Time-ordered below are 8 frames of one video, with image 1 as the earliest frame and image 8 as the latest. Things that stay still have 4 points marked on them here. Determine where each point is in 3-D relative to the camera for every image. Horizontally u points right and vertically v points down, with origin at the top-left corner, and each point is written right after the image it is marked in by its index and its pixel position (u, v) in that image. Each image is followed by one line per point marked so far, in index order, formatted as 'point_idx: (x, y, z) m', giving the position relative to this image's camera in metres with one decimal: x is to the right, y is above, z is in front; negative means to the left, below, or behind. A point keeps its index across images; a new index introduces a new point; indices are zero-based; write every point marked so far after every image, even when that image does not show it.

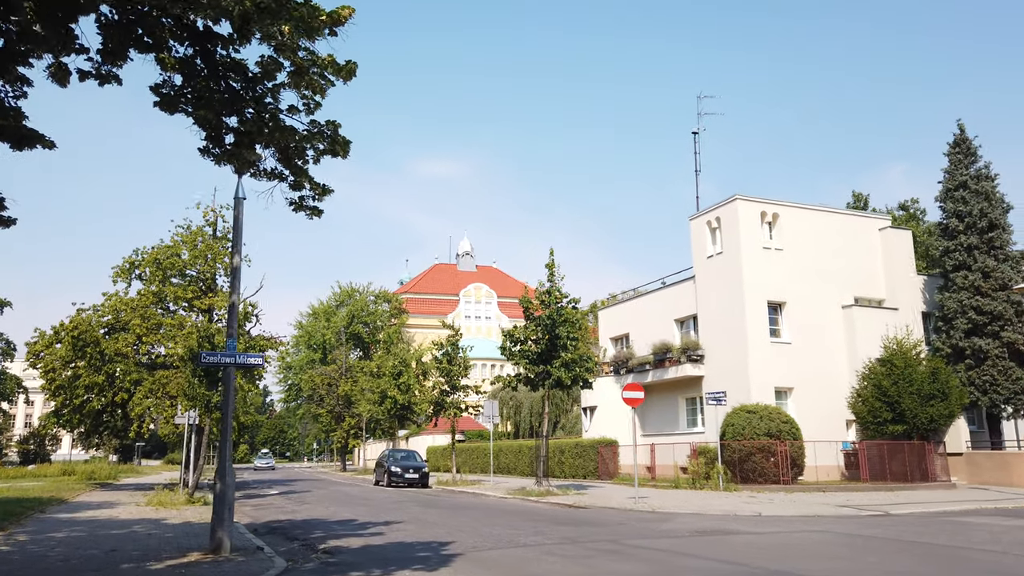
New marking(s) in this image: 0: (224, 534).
0: (-4.0, -3.4, +10.6) m
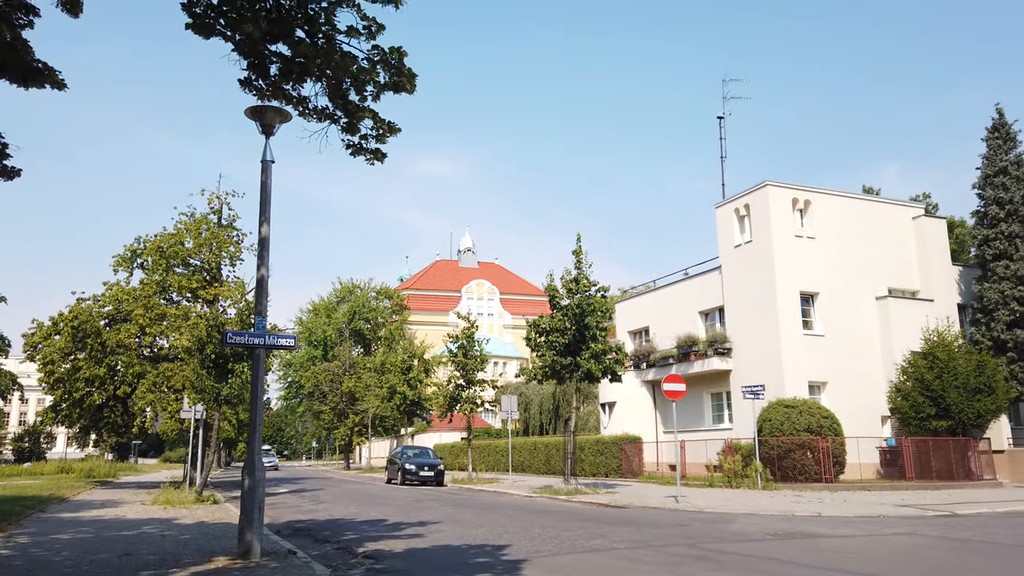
0: (-3.2, -3.0, +9.4) m
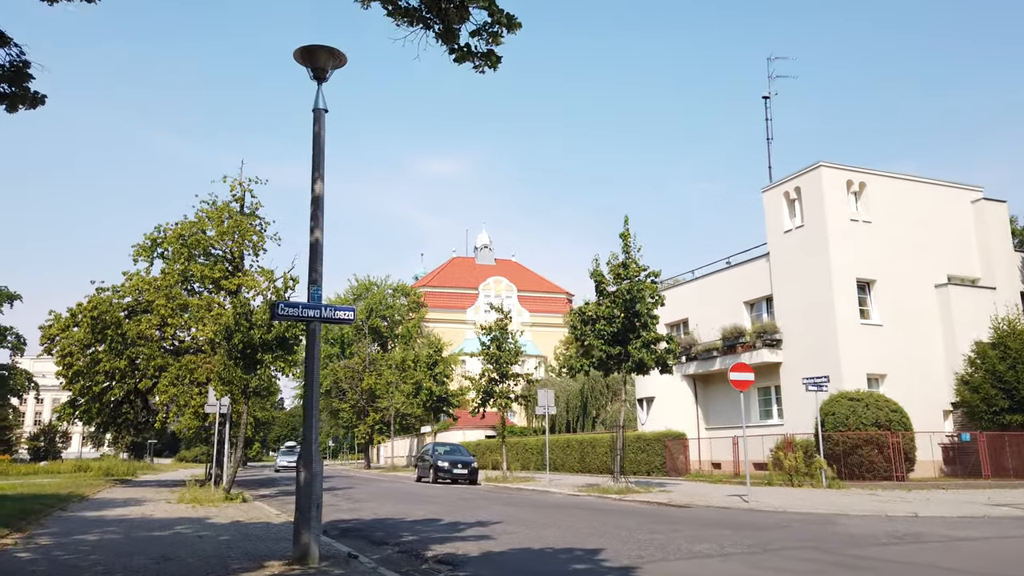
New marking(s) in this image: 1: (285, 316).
0: (-2.1, -2.6, +8.1) m
1: (-2.5, -0.3, +8.5) m
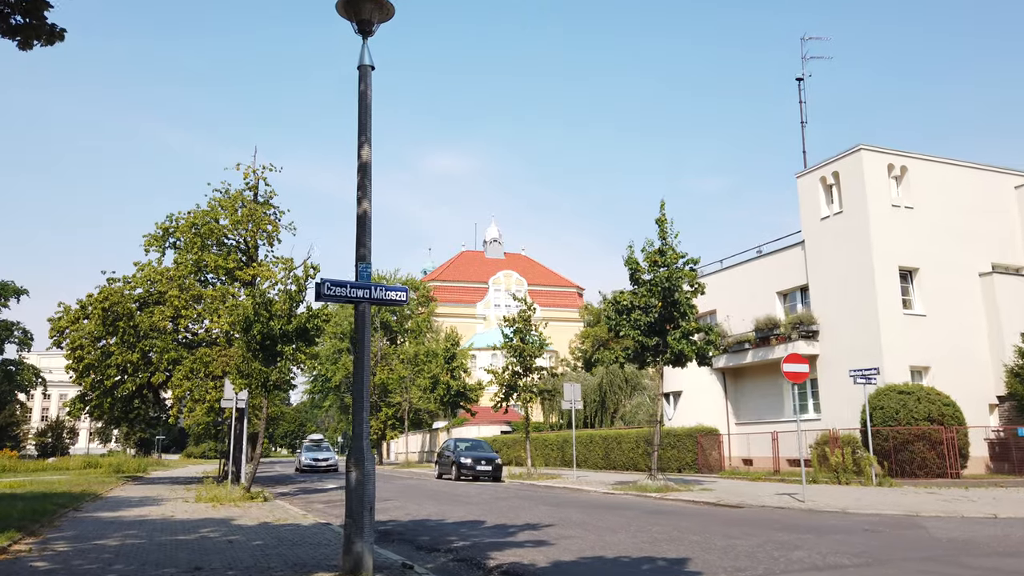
0: (-1.4, -2.4, +7.2) m
1: (-1.8, -0.1, +7.6) m
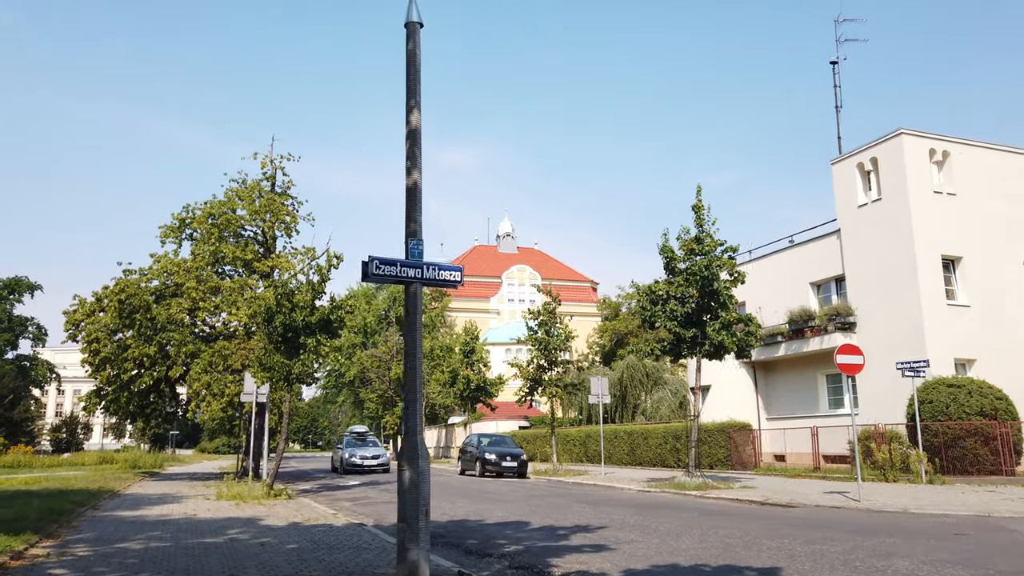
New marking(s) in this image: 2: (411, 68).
0: (-0.8, -2.2, +6.4) m
1: (-1.2, +0.1, +6.8) m
2: (-1.0, +2.1, +7.4) m
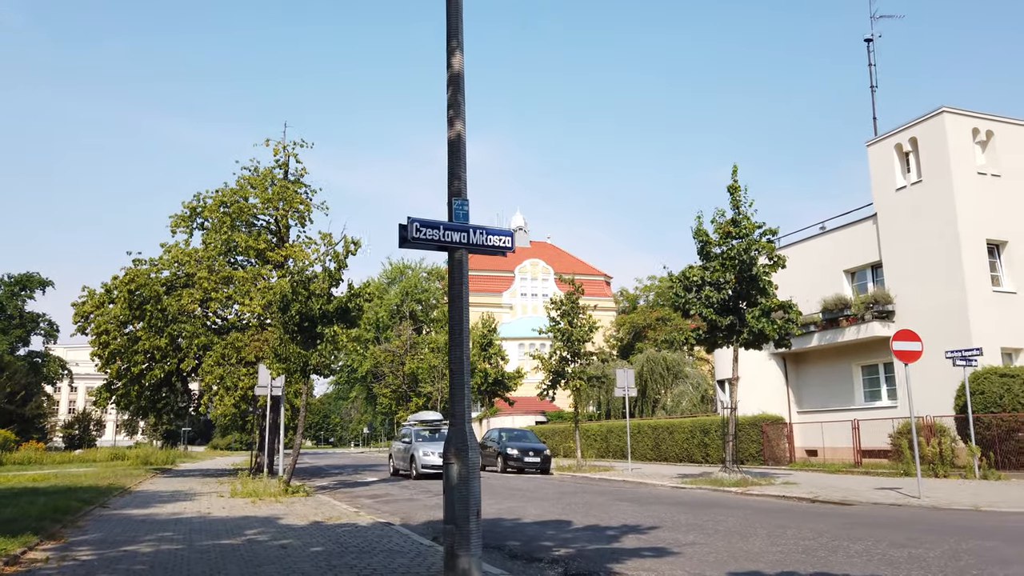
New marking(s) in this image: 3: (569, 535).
0: (-0.3, -2.0, +5.5) m
1: (-0.7, +0.4, +5.9) m
2: (-0.5, +2.4, +6.5) m
3: (+0.7, -2.9, +9.1) m
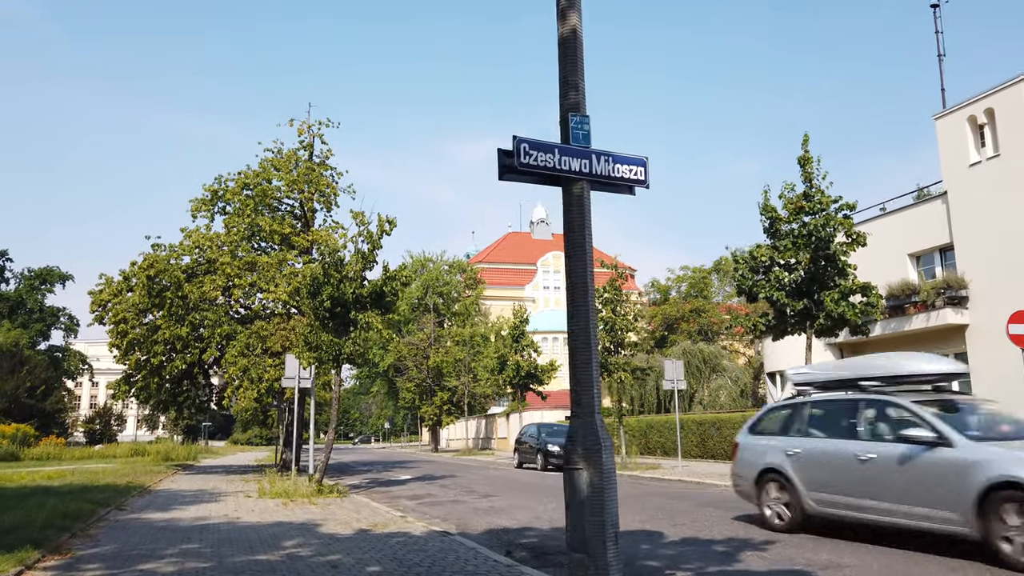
0: (+0.5, -1.6, +4.0) m
1: (+0.1, +0.7, +4.4) m
2: (+0.3, +2.7, +5.0) m
3: (+1.6, -2.6, +7.6) m
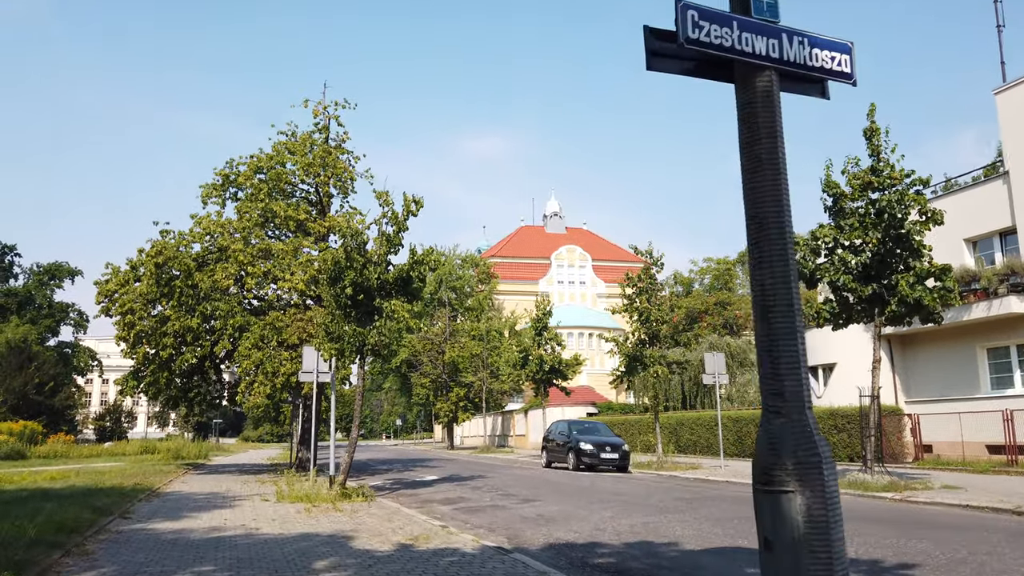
0: (+1.2, -1.4, +2.6) m
1: (+0.7, +0.9, +3.0) m
2: (+1.0, +3.0, +3.6) m
3: (+2.2, -2.3, +6.2) m
